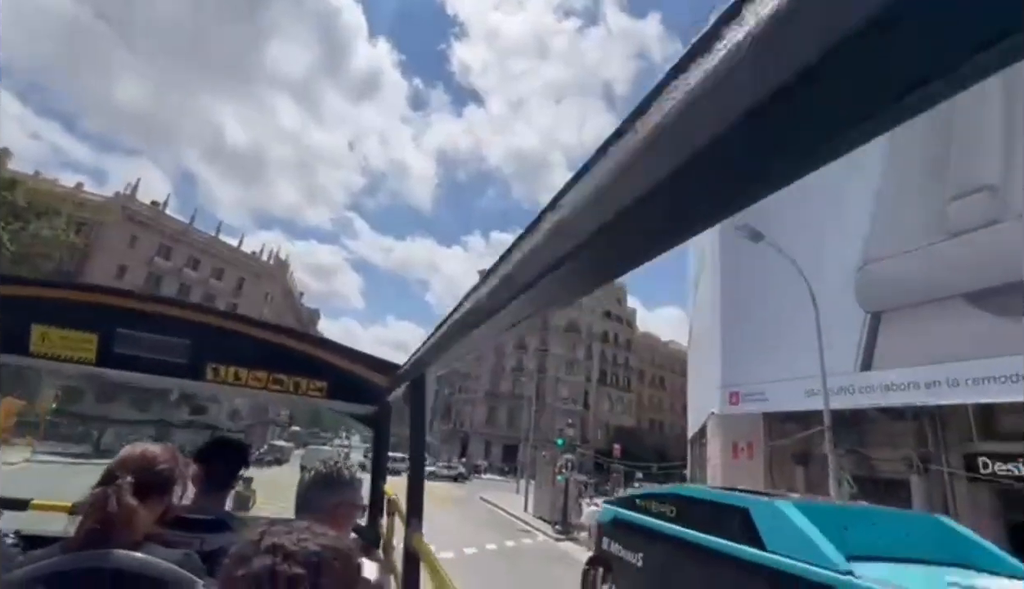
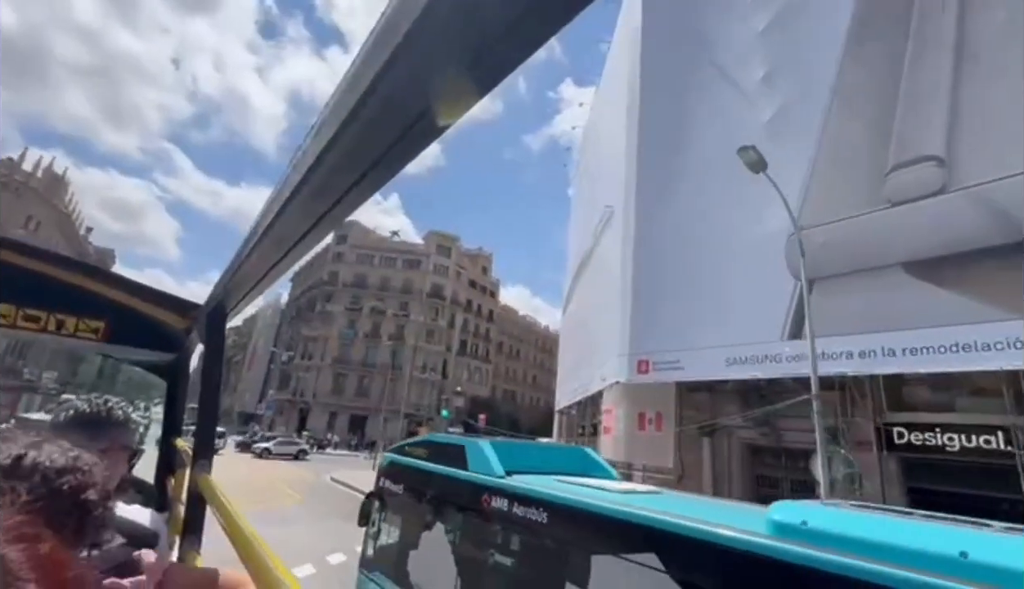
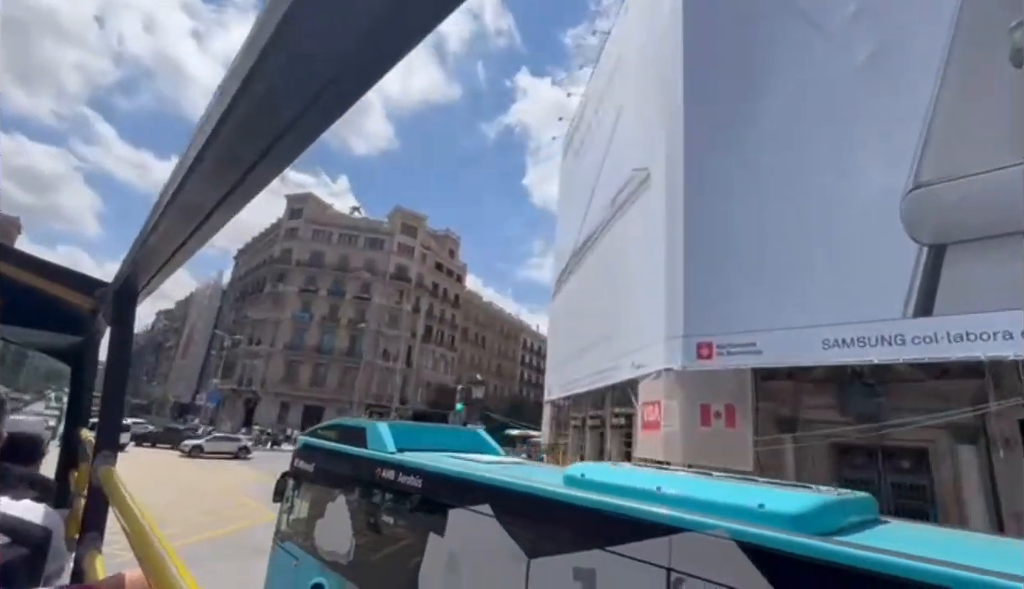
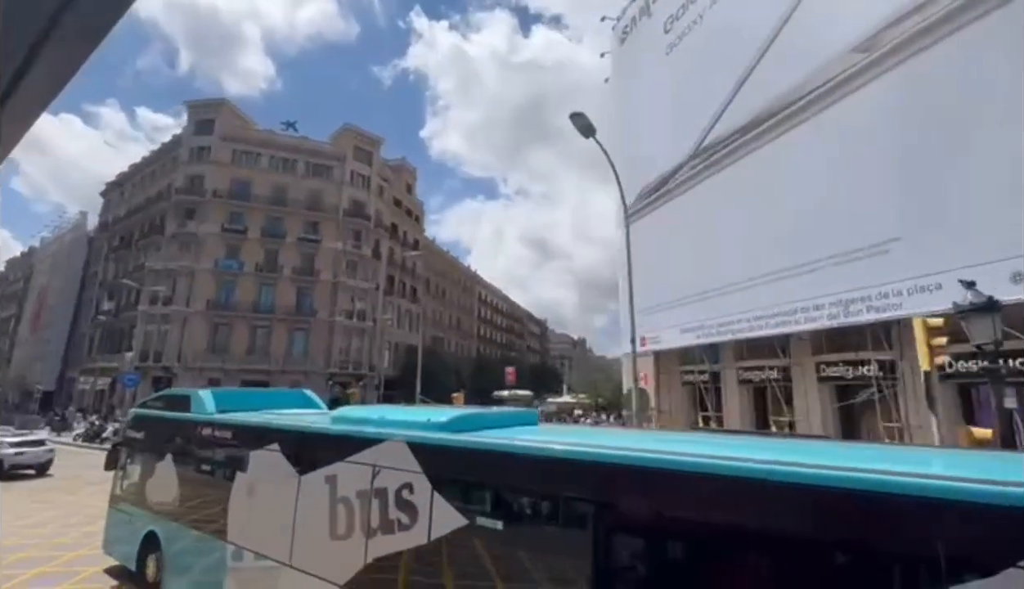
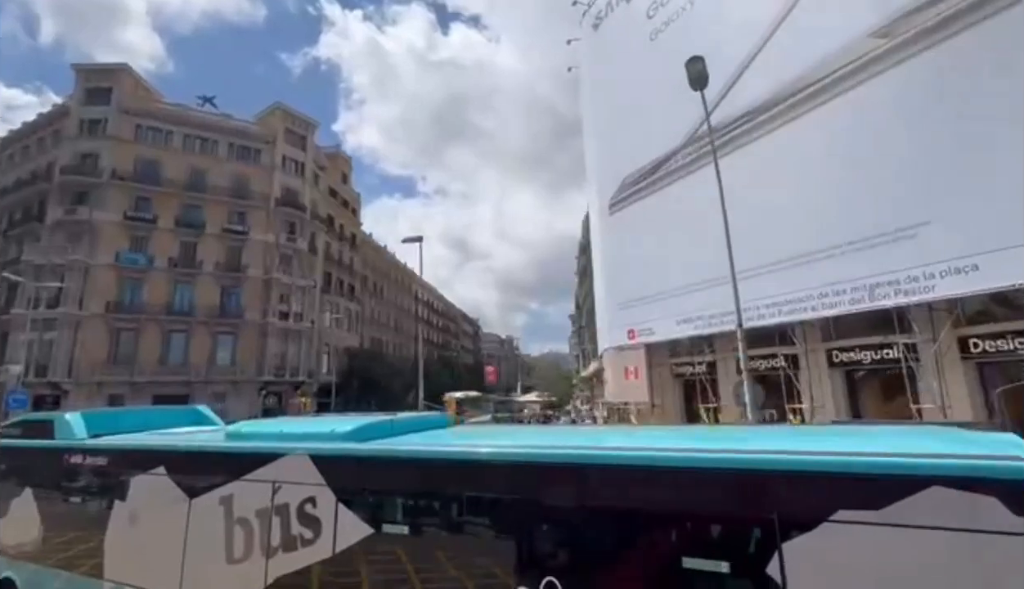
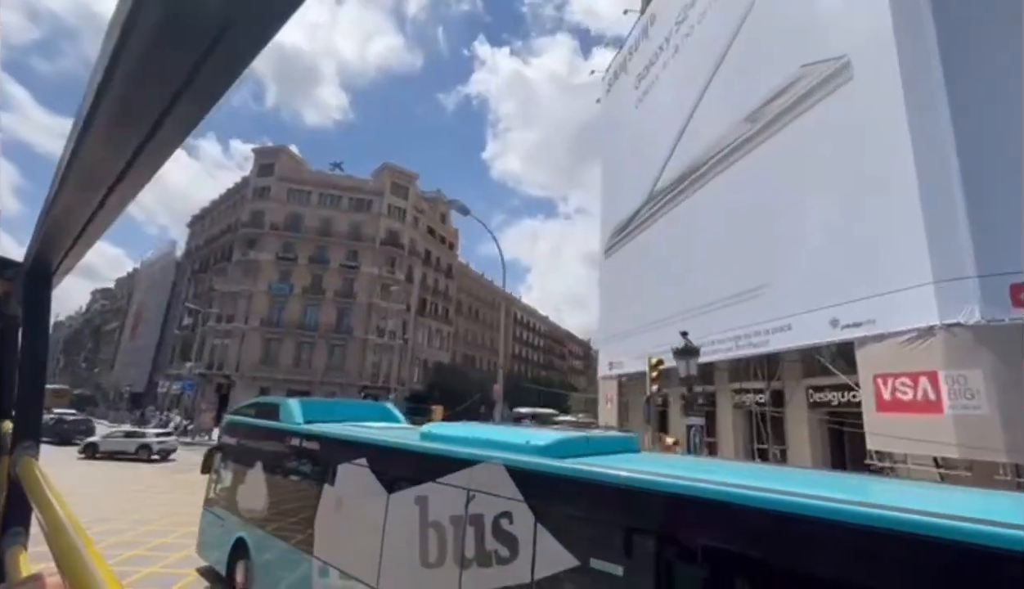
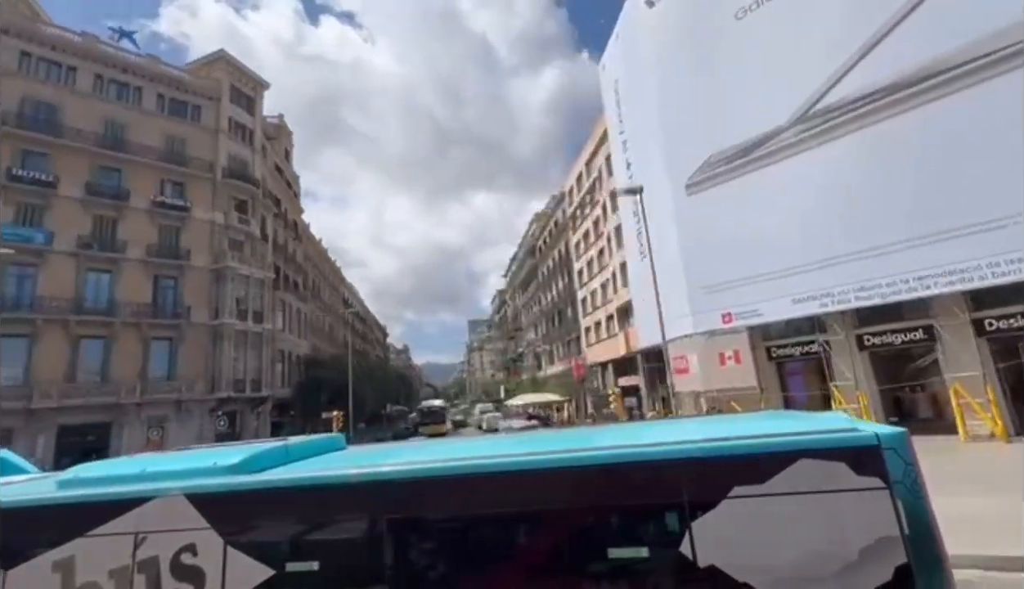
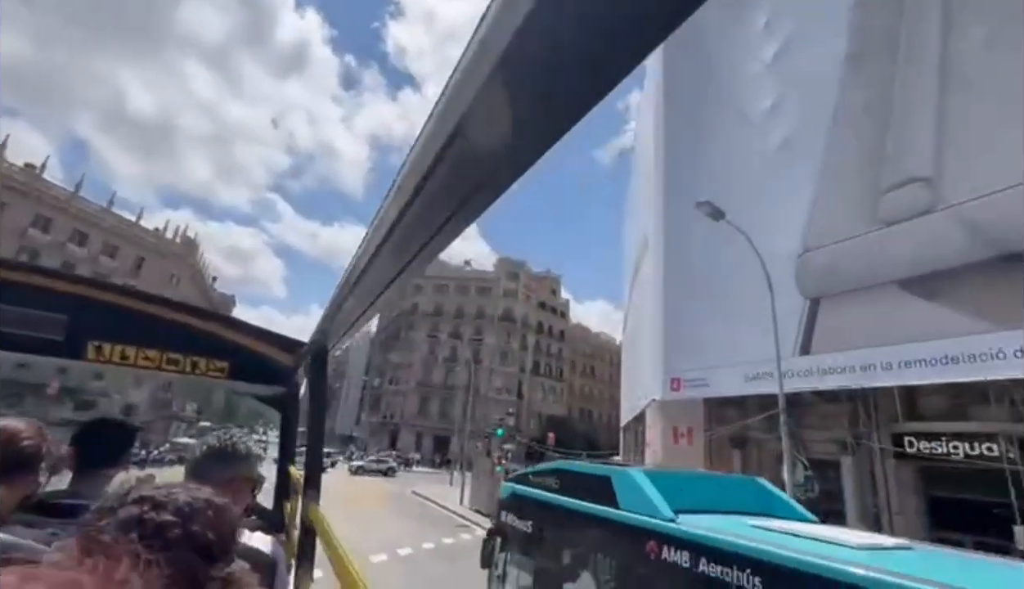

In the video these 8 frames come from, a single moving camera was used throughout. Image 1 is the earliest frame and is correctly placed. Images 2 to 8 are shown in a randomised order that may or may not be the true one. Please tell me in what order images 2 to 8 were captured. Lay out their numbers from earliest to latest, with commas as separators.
8, 2, 3, 6, 4, 5, 7
